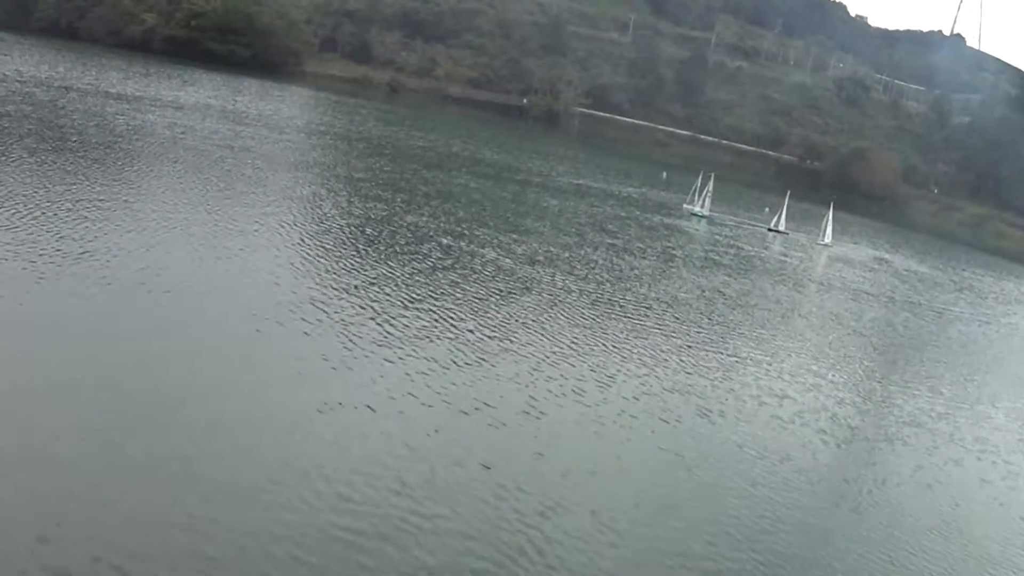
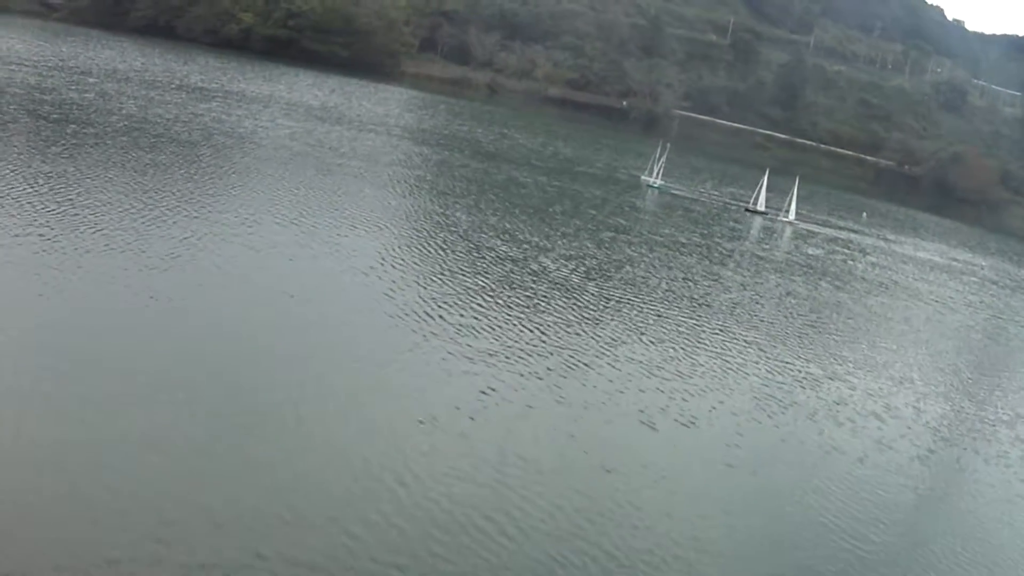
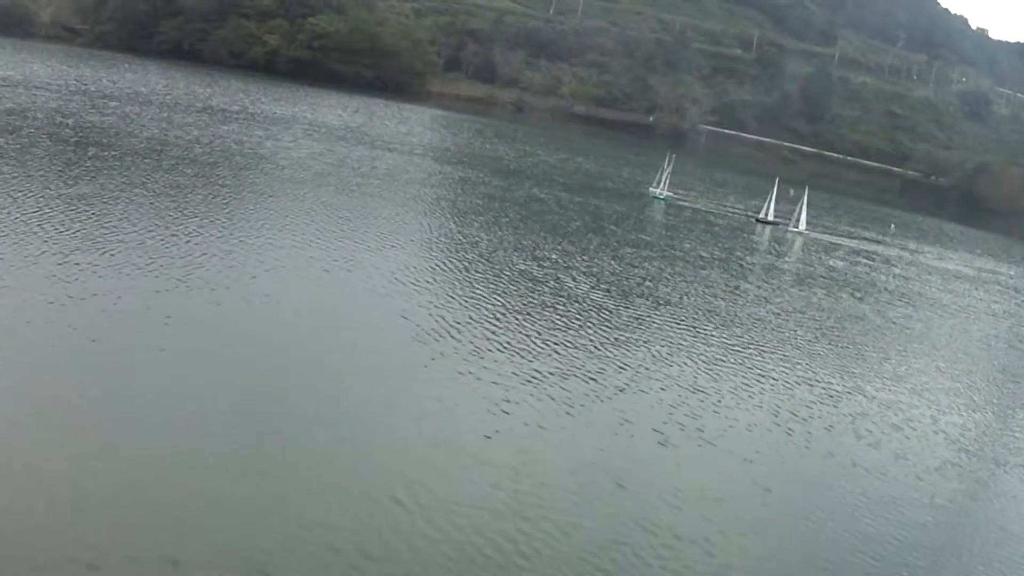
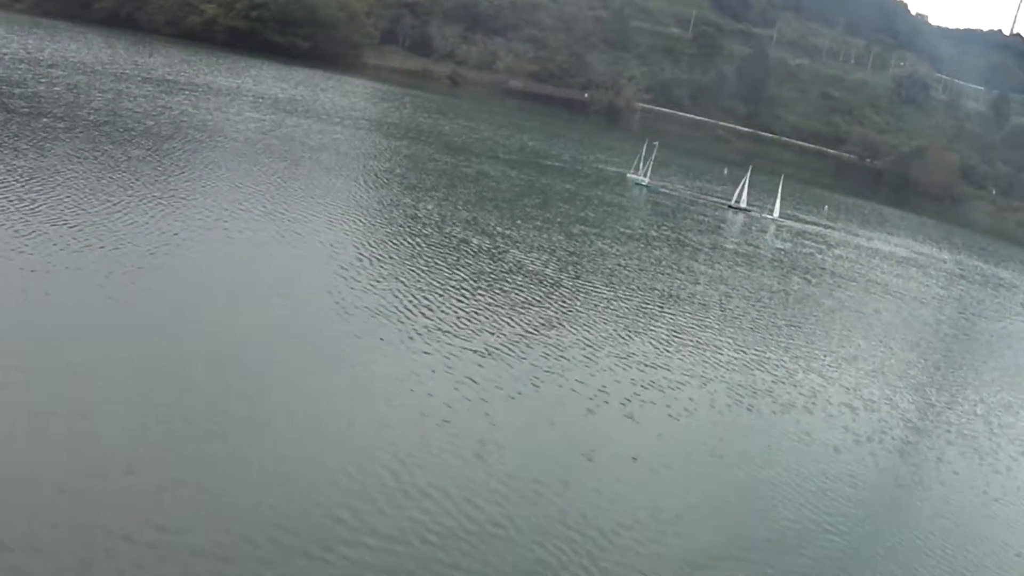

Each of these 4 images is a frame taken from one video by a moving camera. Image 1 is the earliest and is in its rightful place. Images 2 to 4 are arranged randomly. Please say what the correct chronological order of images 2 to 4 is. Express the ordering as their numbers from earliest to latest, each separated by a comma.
4, 2, 3
